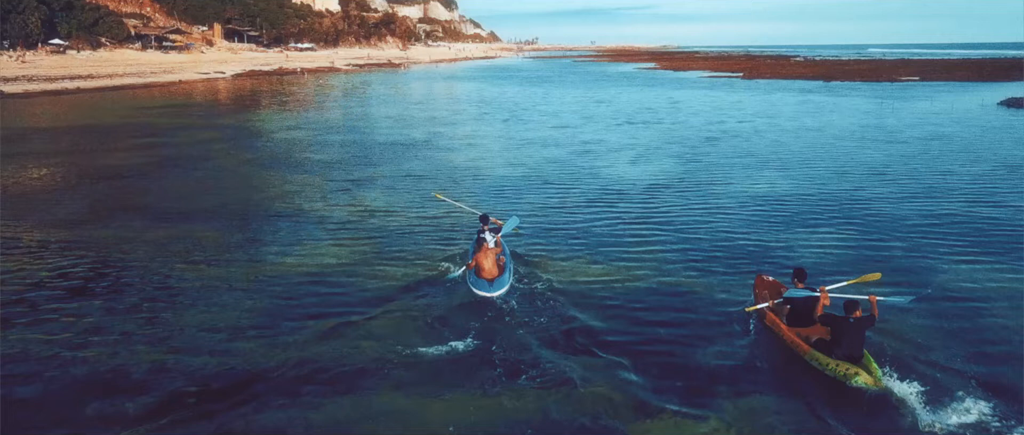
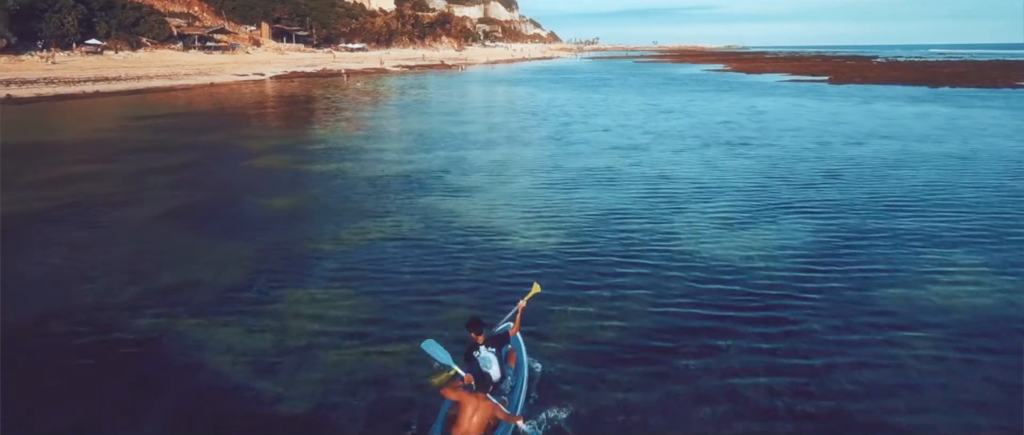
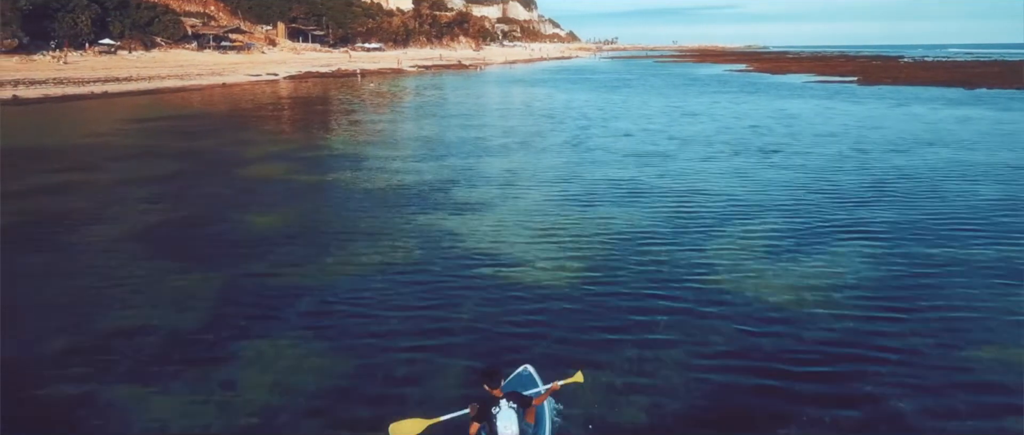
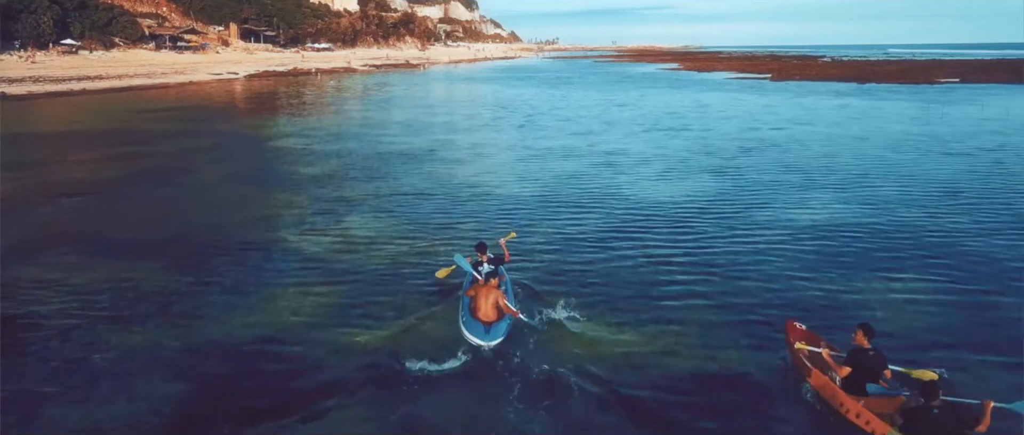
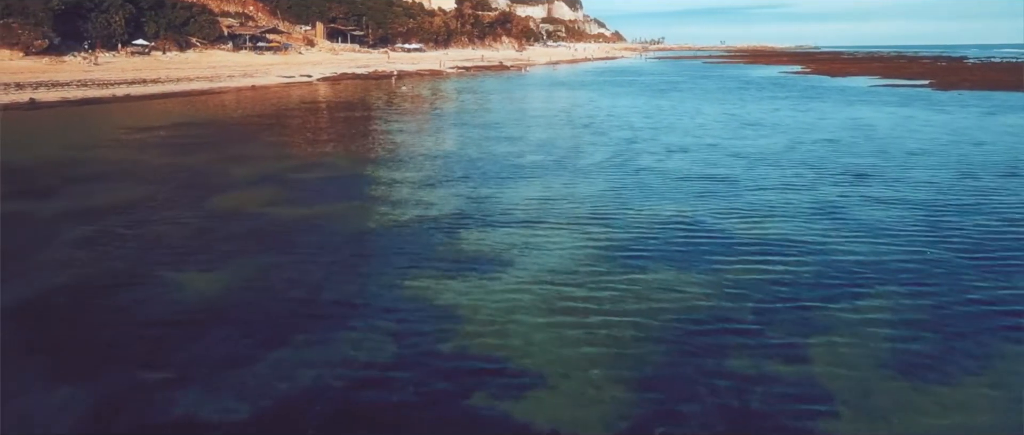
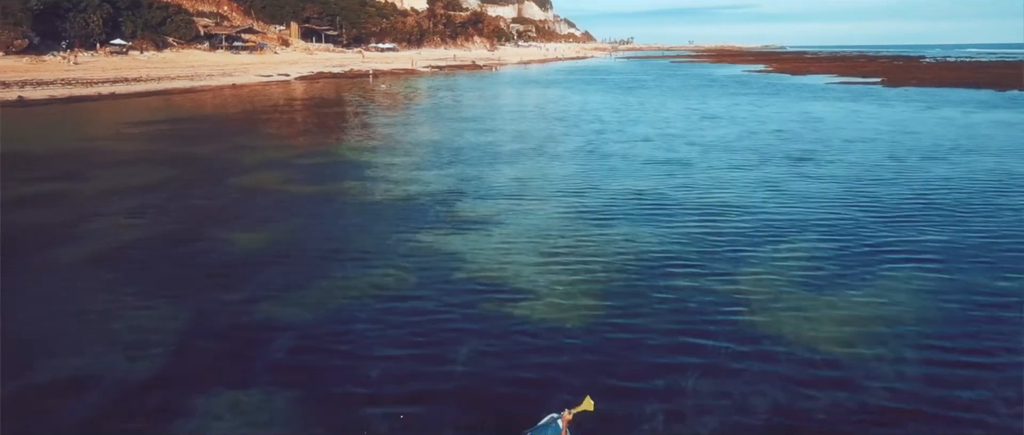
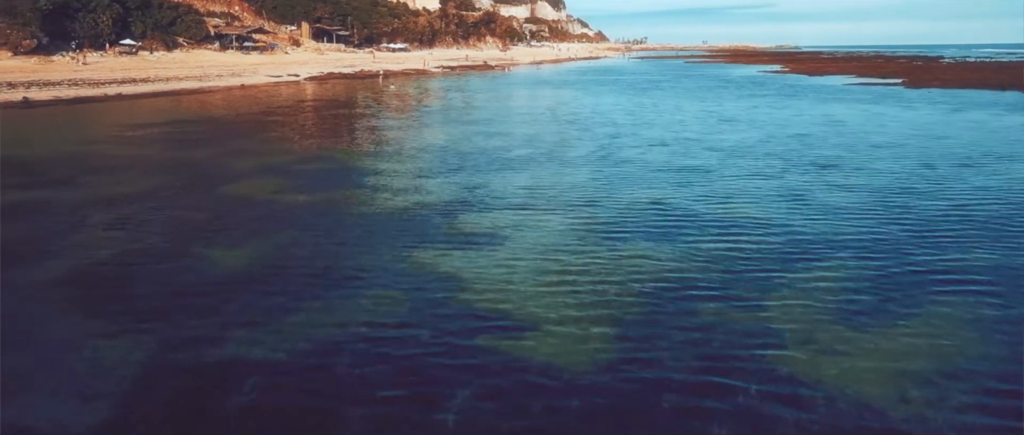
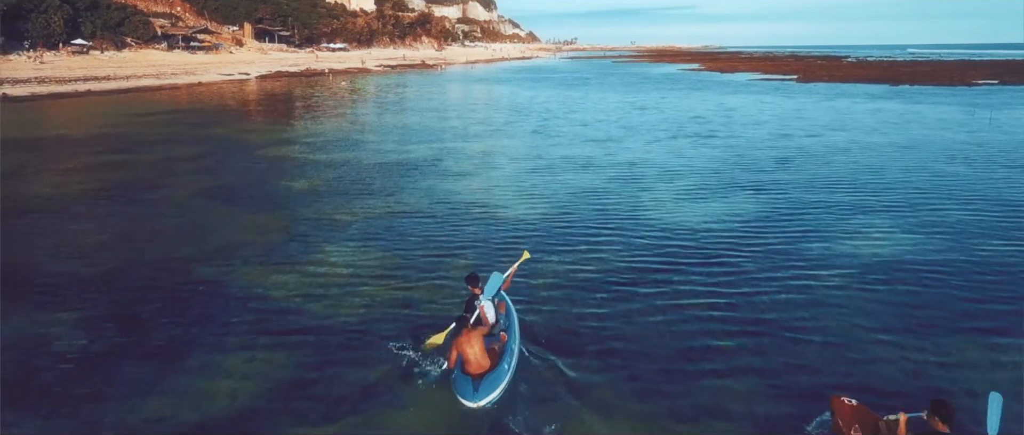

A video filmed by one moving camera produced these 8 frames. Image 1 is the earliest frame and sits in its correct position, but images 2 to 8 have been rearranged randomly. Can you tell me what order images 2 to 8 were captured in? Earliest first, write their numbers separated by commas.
4, 8, 2, 3, 6, 7, 5
